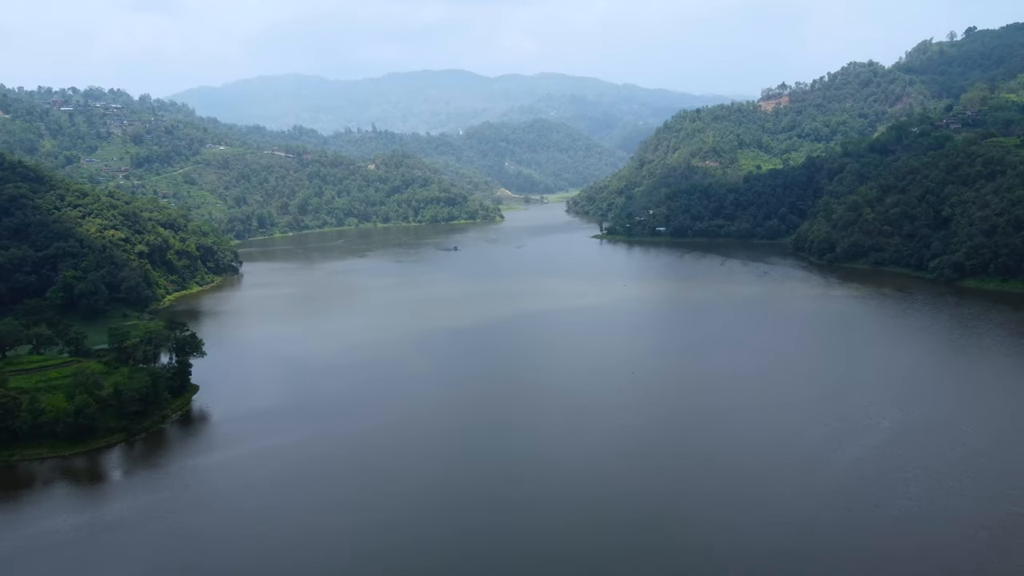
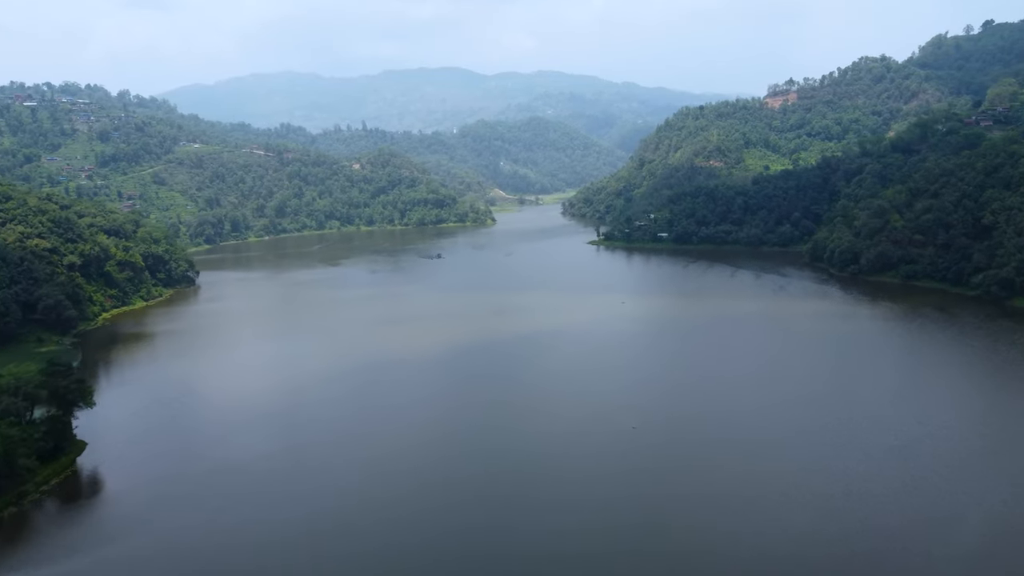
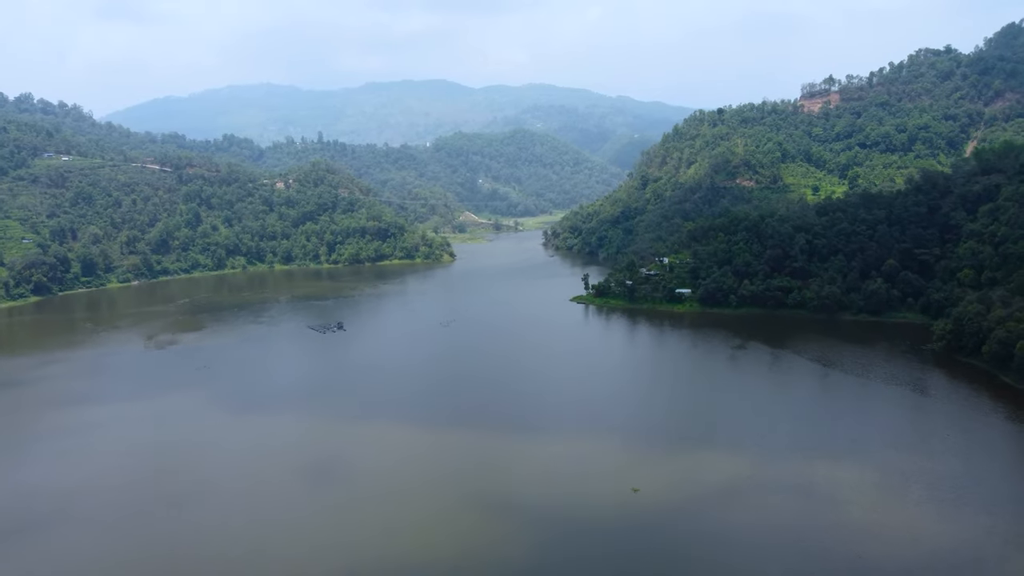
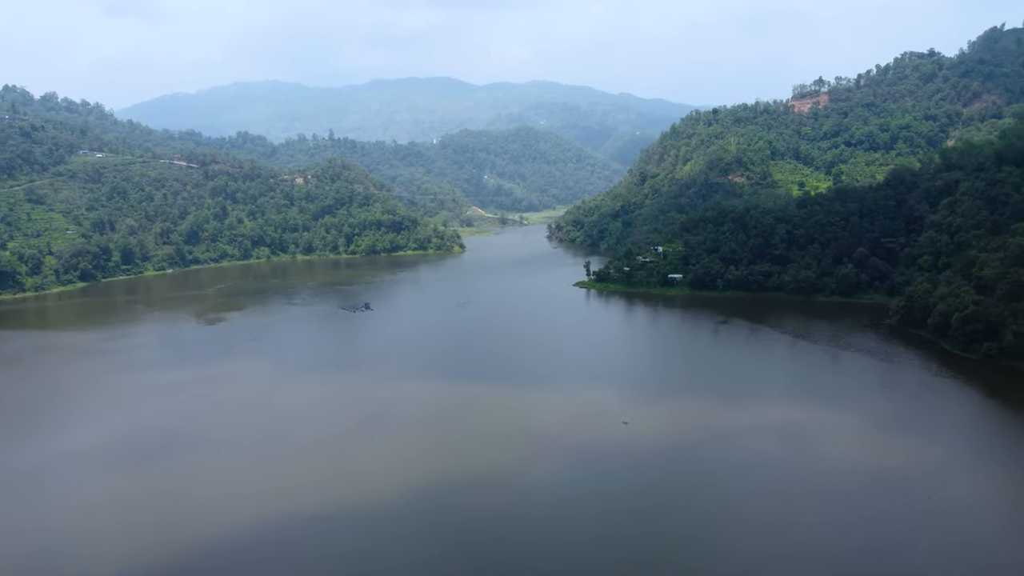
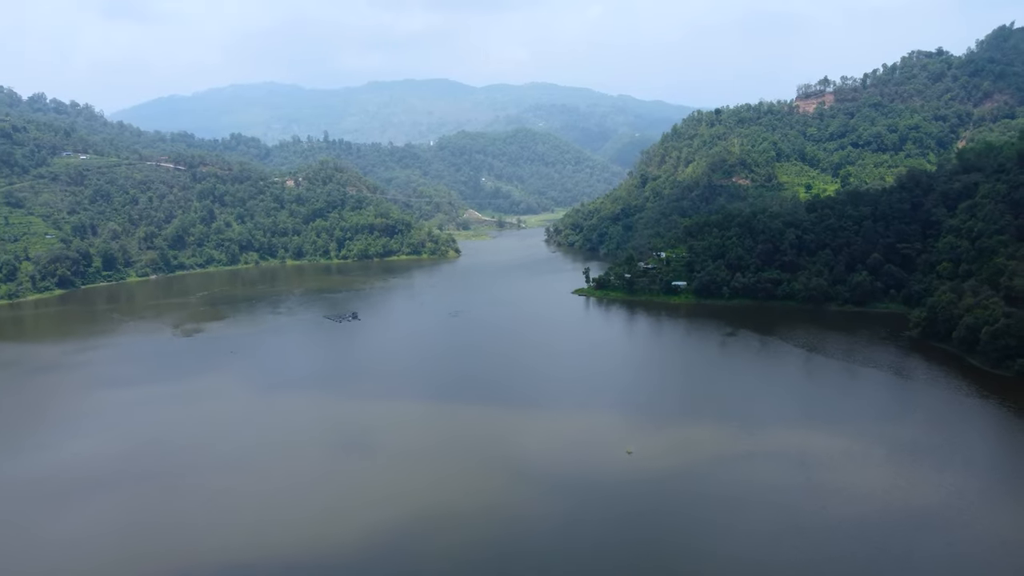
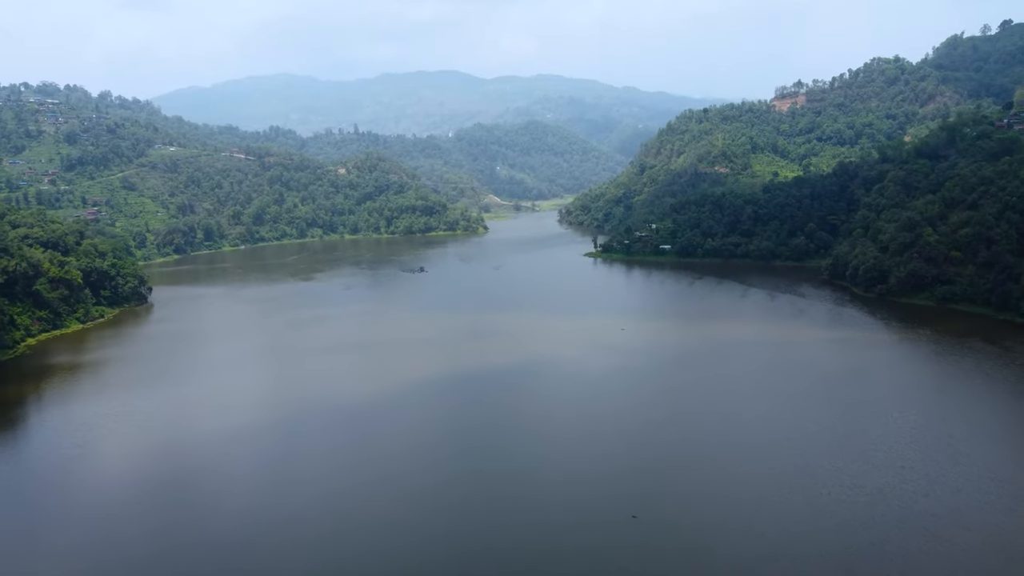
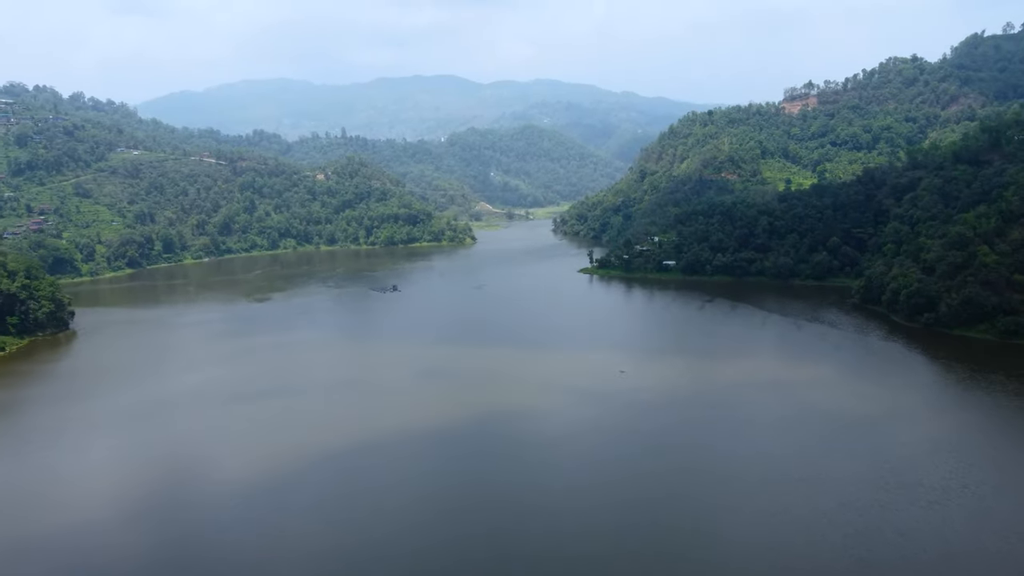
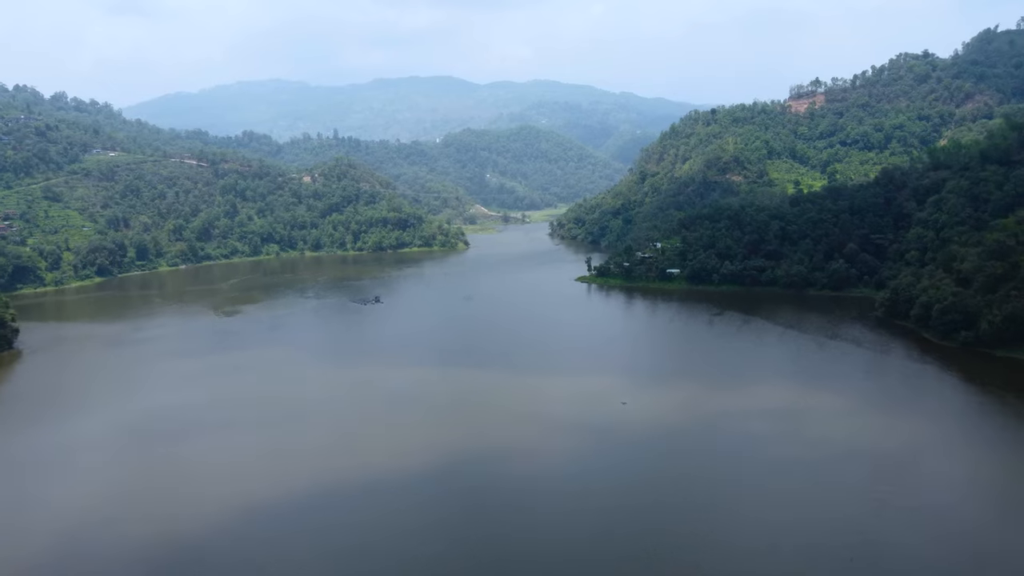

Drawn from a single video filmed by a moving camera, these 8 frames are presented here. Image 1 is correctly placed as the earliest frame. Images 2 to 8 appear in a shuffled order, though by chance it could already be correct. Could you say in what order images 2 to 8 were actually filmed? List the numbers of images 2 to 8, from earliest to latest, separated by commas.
2, 6, 7, 8, 4, 5, 3
